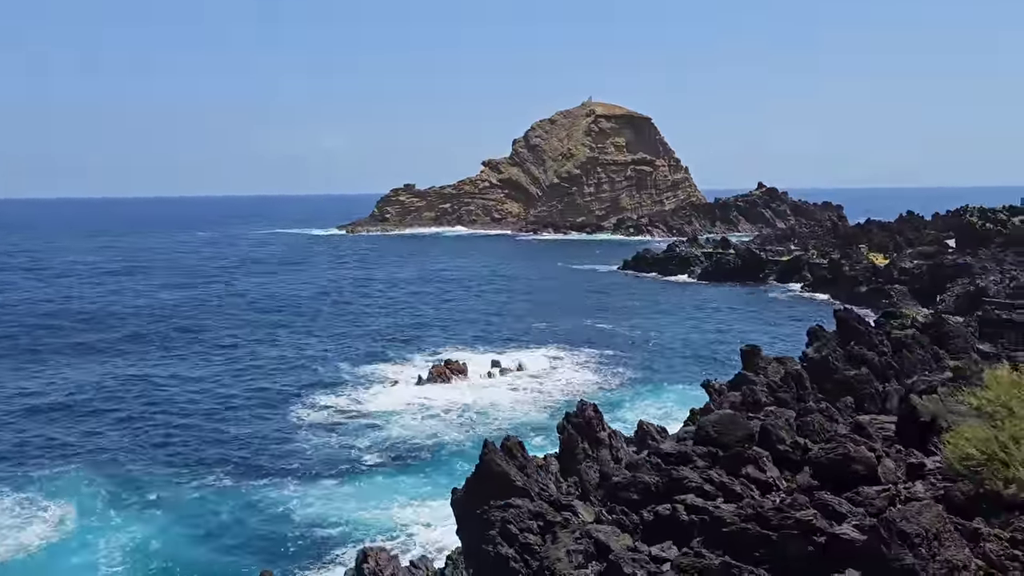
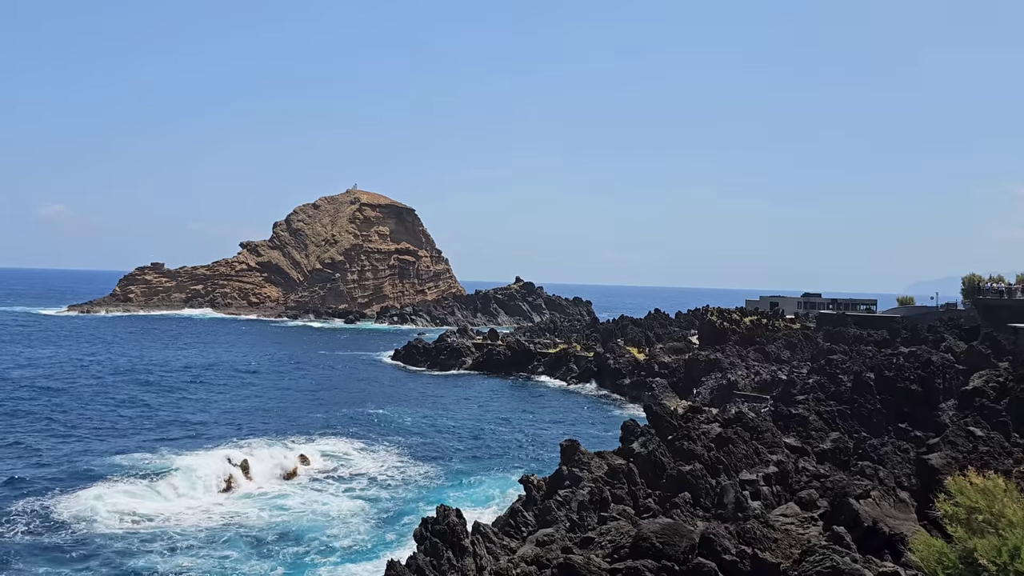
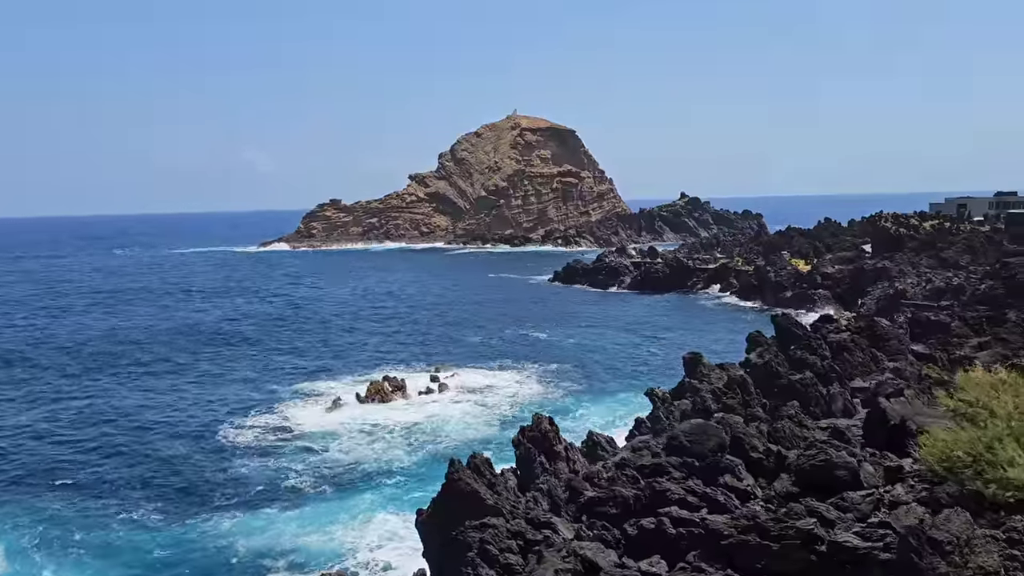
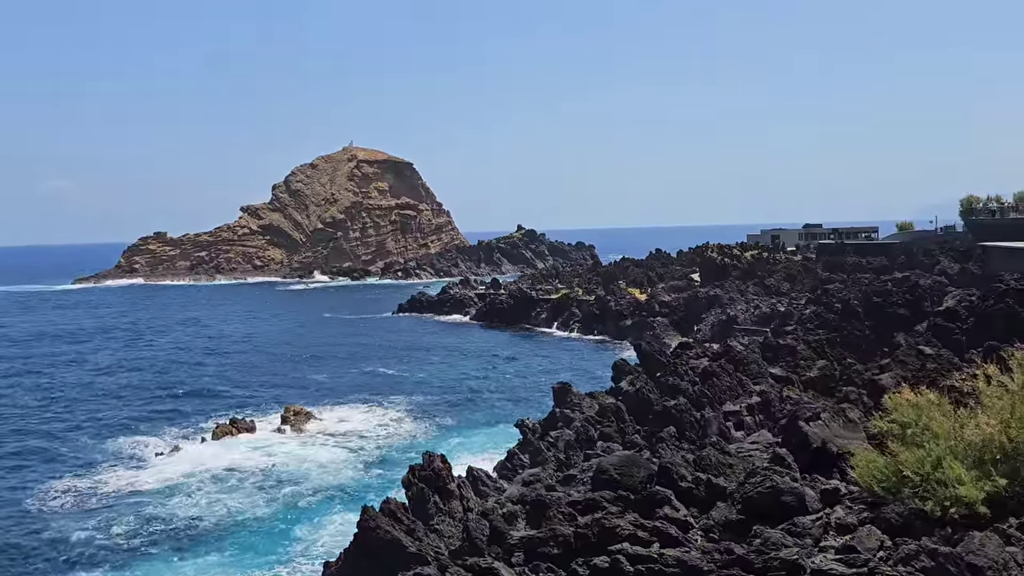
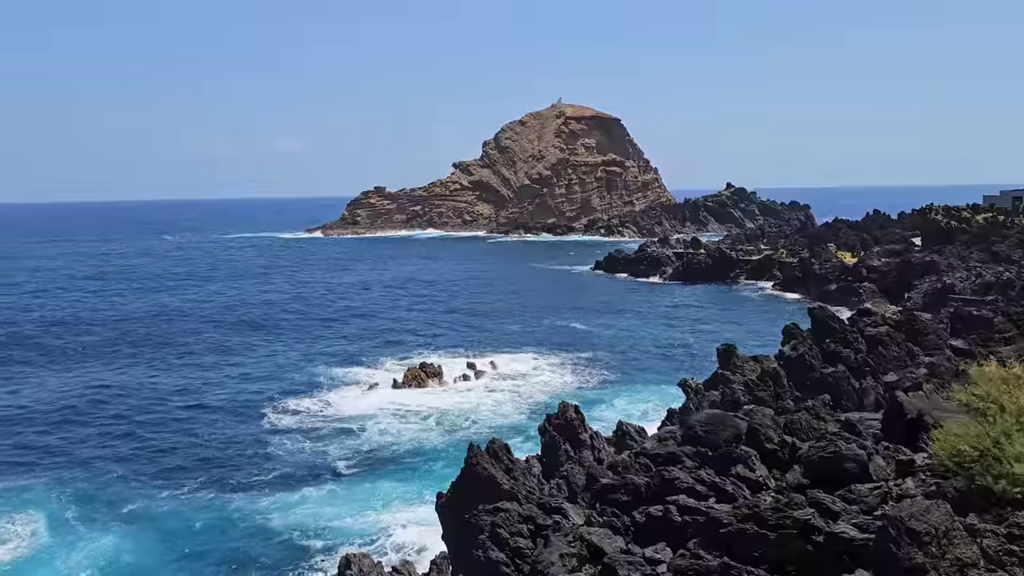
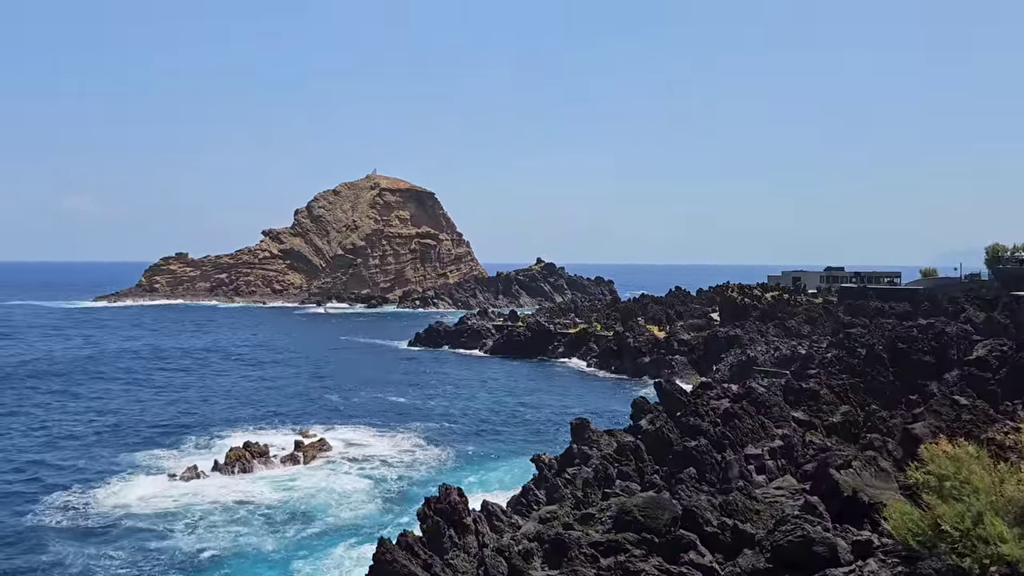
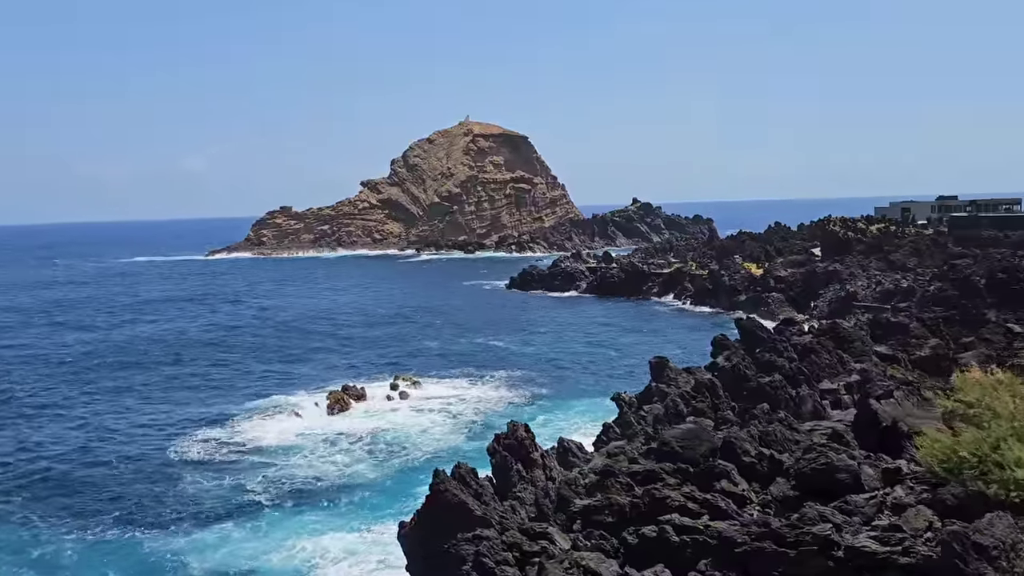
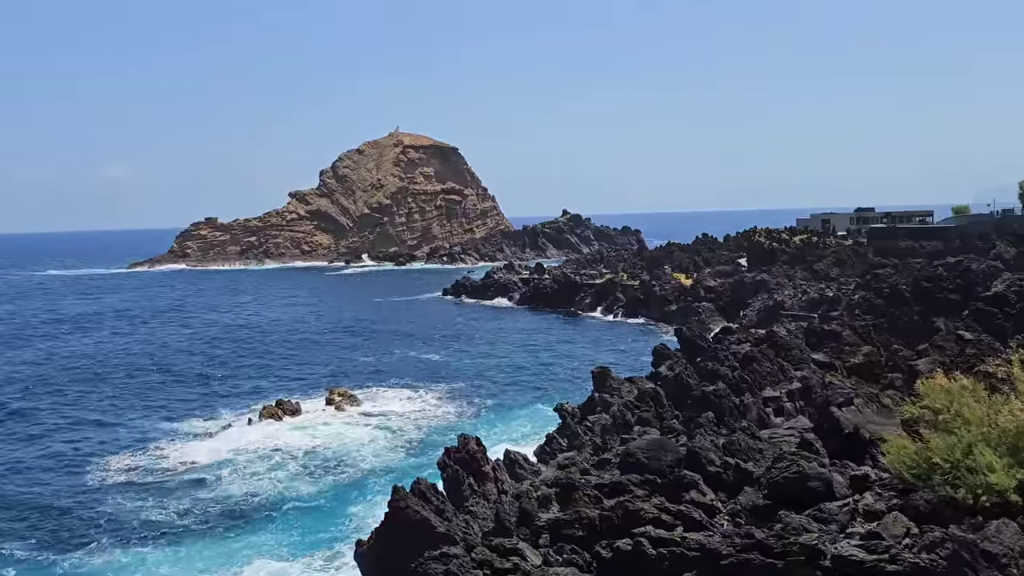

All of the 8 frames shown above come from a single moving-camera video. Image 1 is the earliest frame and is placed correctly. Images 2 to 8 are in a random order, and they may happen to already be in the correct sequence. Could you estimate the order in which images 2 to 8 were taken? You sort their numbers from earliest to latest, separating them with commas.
5, 3, 7, 8, 4, 6, 2
